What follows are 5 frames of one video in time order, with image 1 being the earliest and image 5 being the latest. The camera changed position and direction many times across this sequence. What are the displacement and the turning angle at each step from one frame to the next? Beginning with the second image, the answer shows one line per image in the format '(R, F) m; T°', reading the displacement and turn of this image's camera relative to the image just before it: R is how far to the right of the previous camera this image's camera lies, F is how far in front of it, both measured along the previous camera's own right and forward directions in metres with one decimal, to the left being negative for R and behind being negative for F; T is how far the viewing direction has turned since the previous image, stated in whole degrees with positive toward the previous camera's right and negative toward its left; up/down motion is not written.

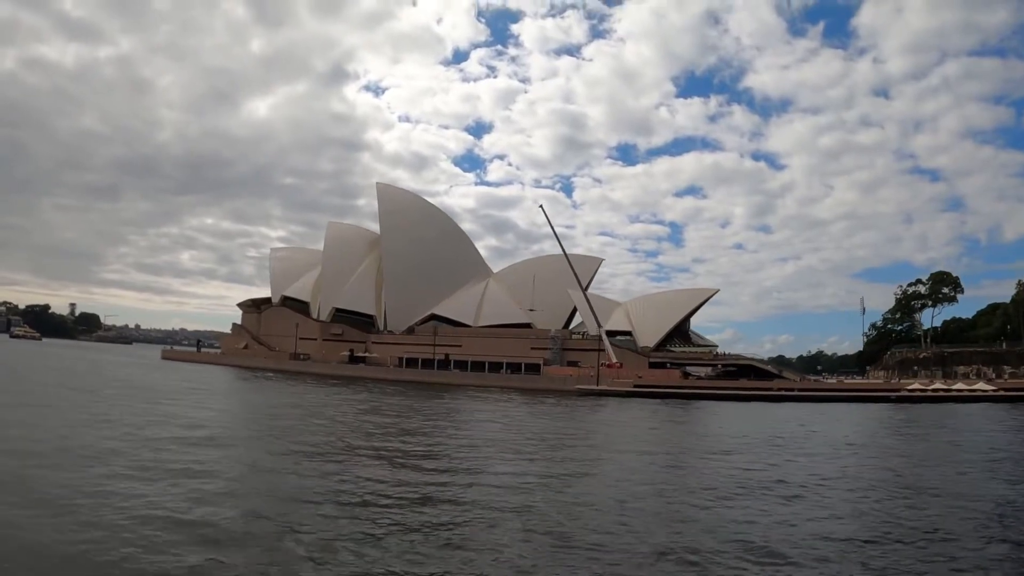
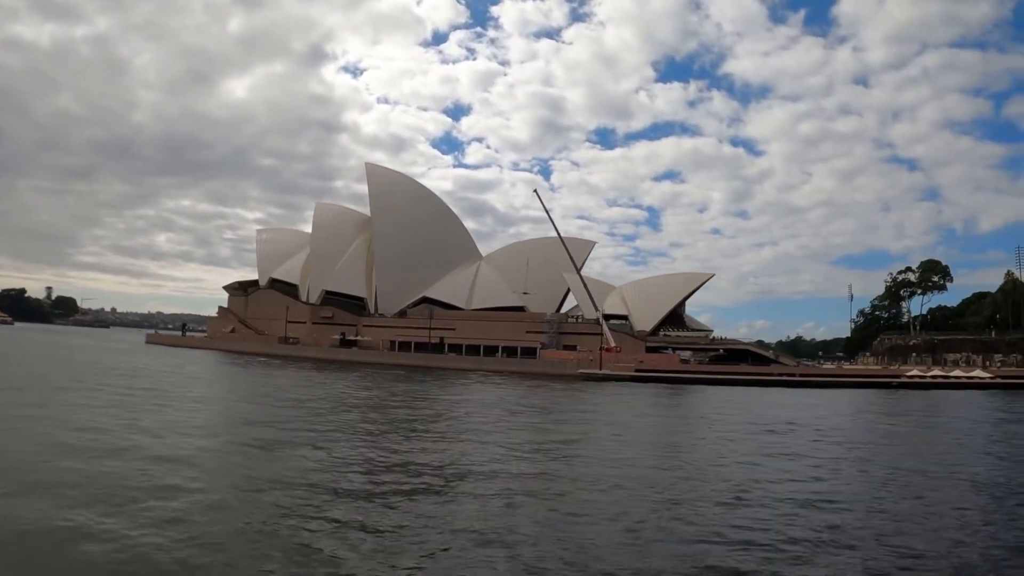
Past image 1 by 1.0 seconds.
(-0.5, +0.6) m; +1°
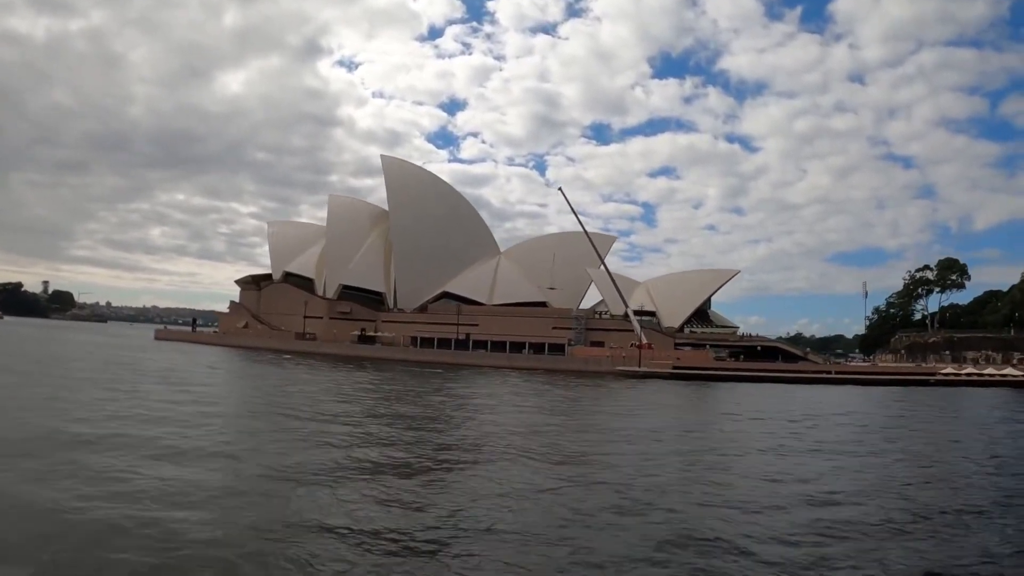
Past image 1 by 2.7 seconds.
(-1.2, +0.8) m; 0°
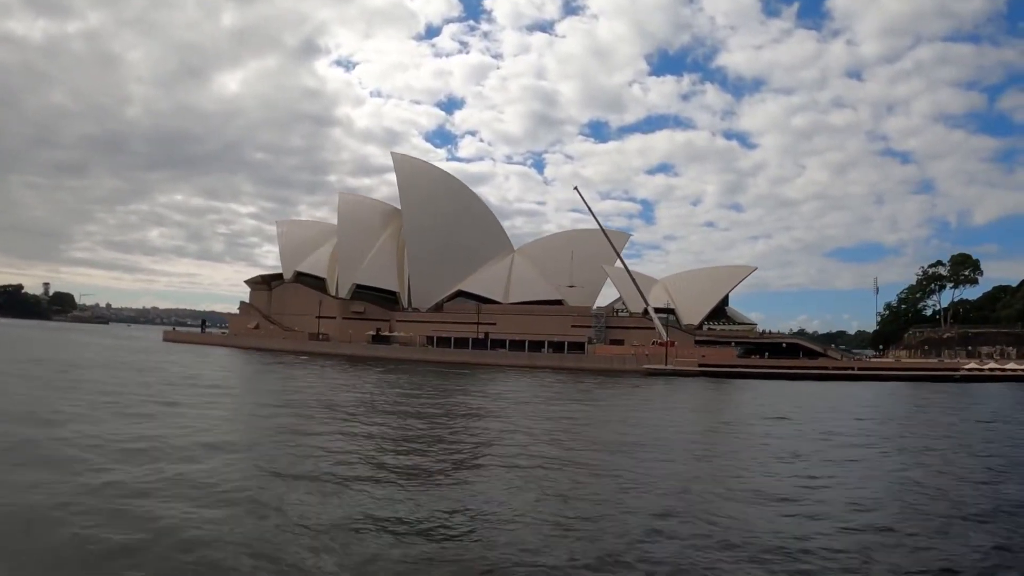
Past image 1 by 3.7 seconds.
(-0.7, +0.4) m; 0°
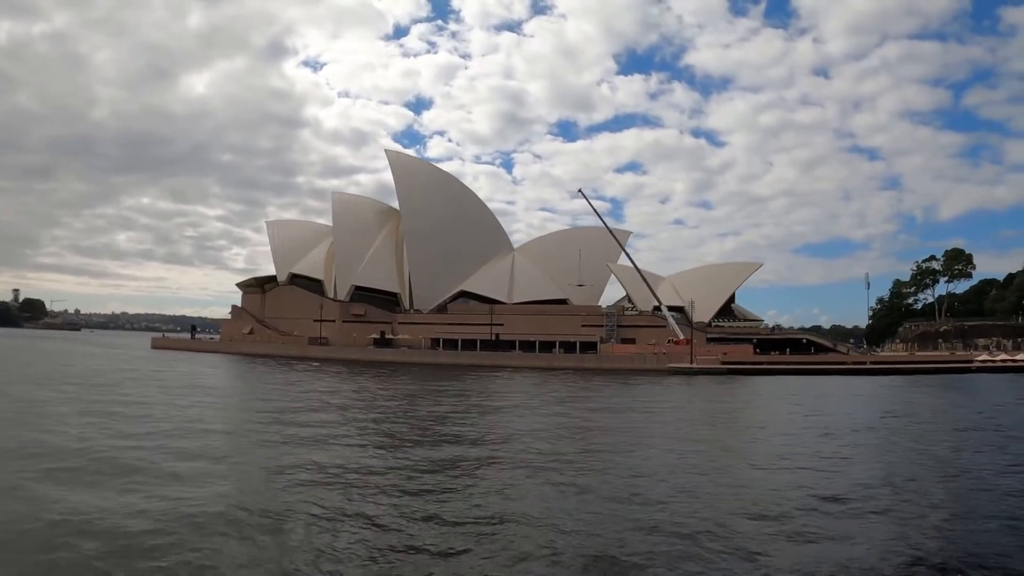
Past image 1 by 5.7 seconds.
(-1.2, +0.8) m; +2°
